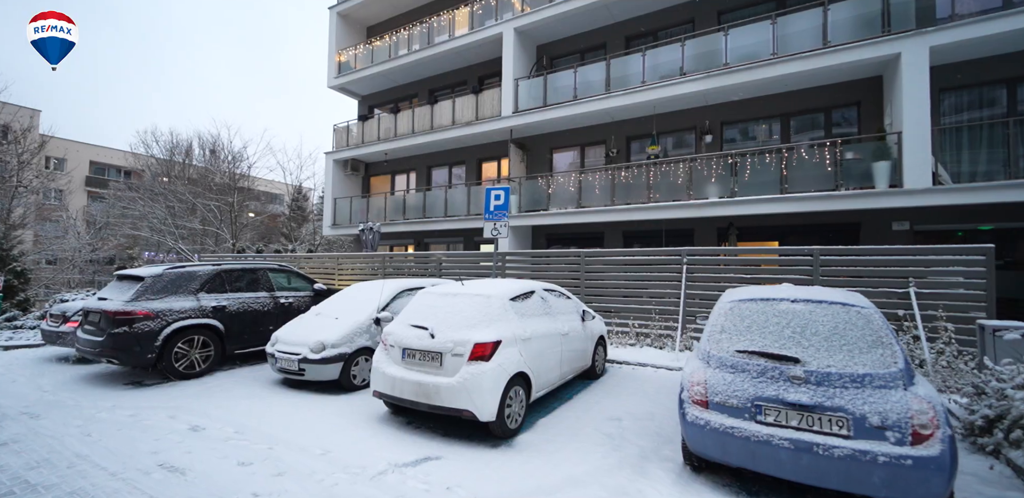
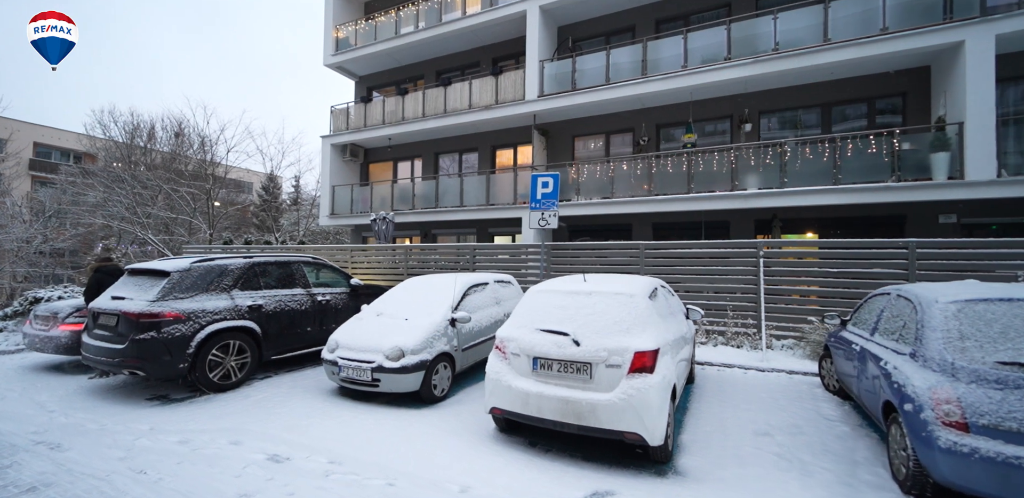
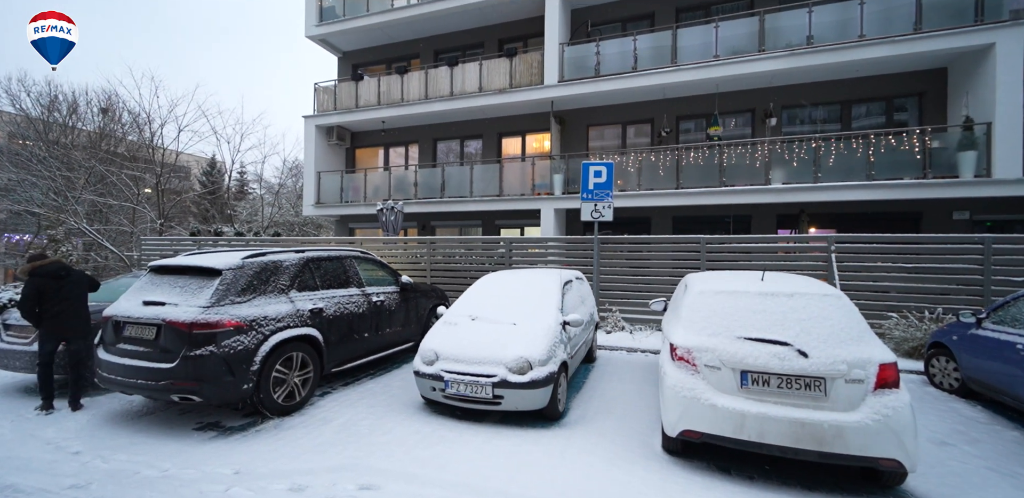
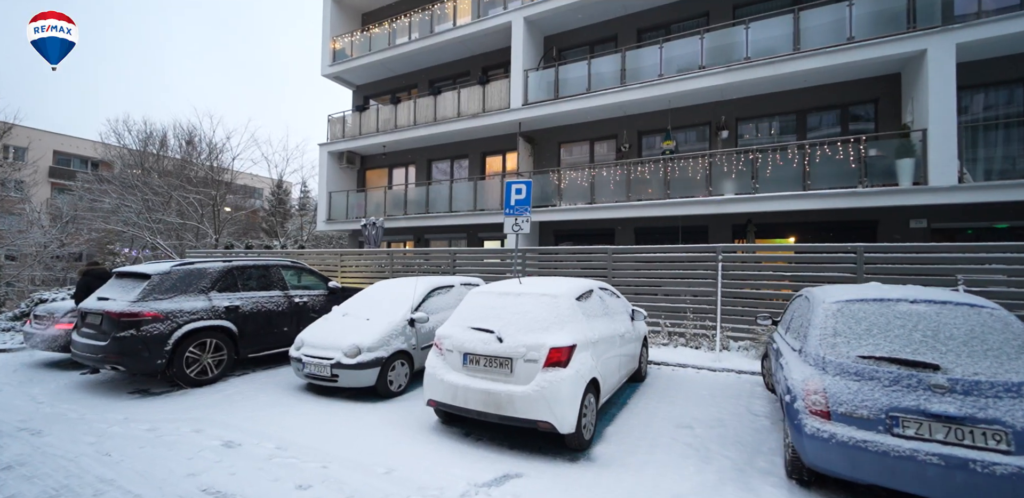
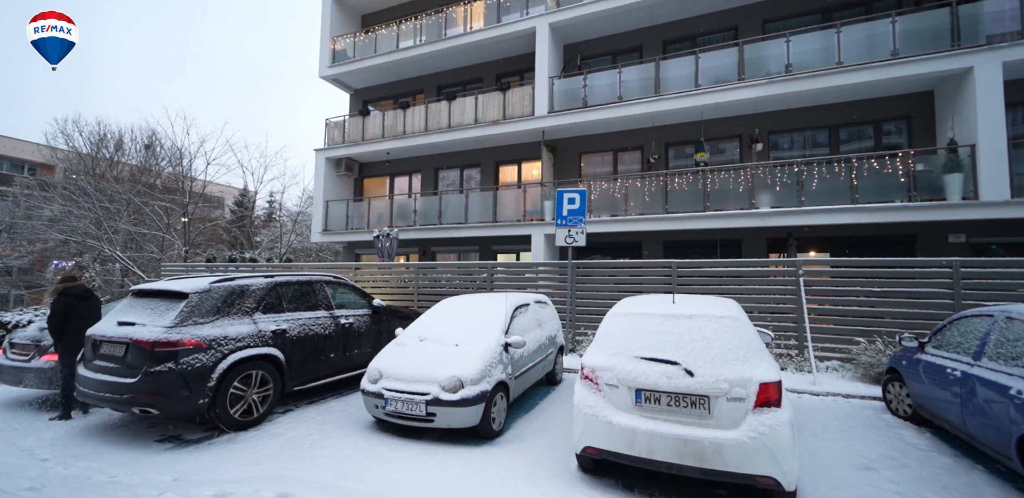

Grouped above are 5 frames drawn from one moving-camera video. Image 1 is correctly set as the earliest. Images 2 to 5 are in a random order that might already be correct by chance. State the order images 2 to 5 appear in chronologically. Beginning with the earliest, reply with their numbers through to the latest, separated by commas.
4, 2, 5, 3
